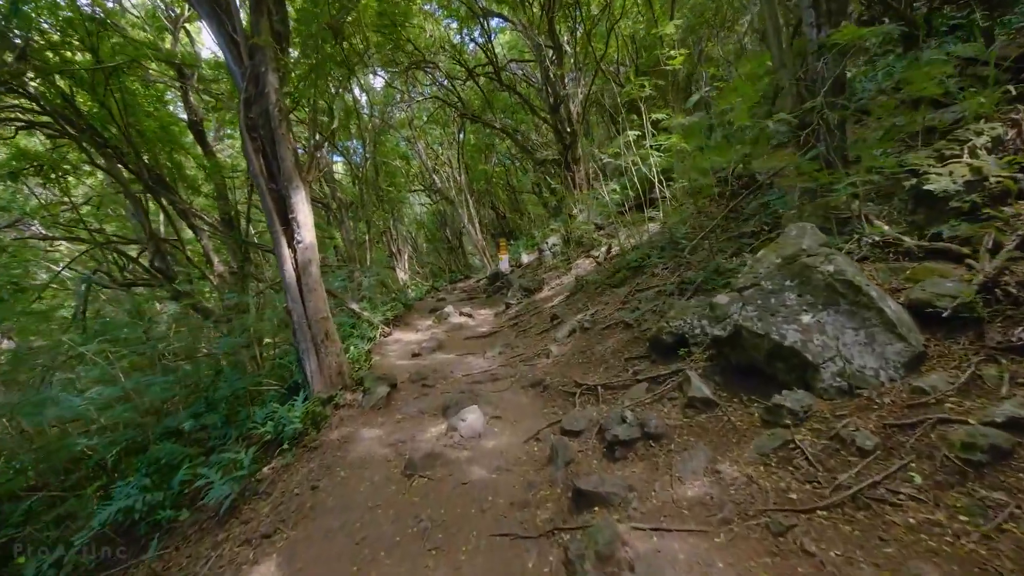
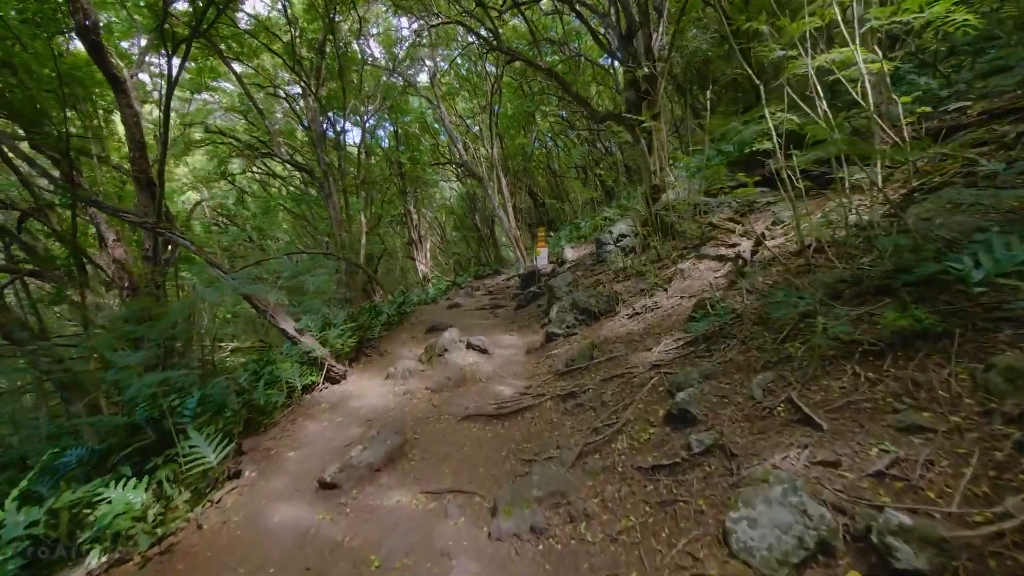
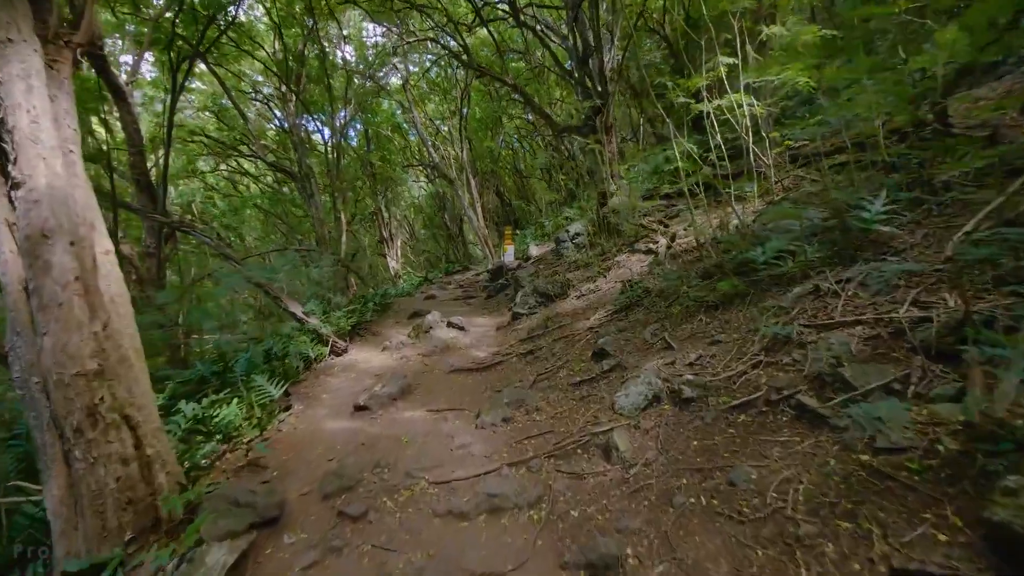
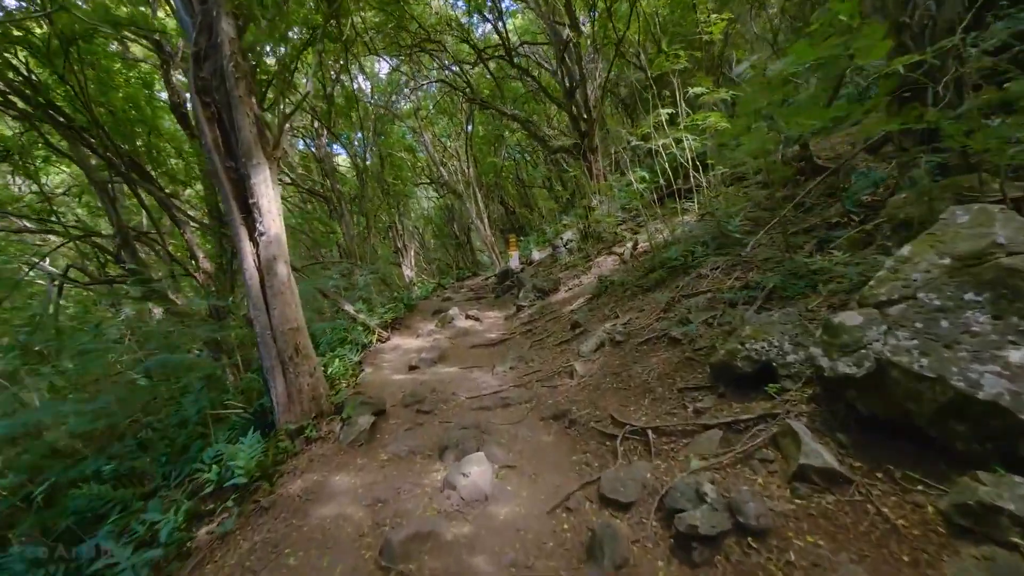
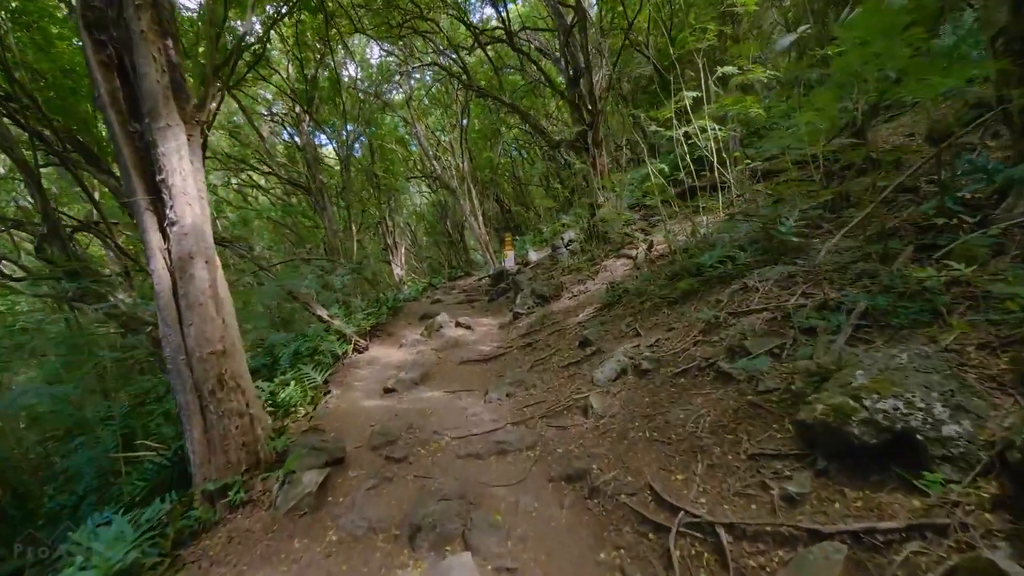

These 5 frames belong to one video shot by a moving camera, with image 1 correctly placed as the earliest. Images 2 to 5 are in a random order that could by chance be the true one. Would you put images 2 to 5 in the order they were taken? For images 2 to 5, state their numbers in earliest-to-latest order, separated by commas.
4, 5, 3, 2
